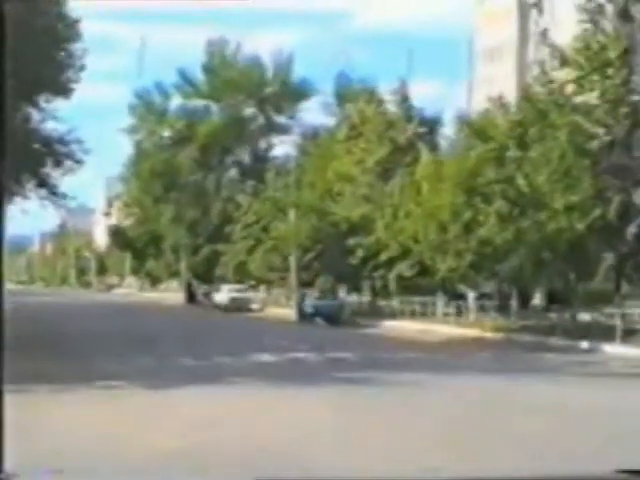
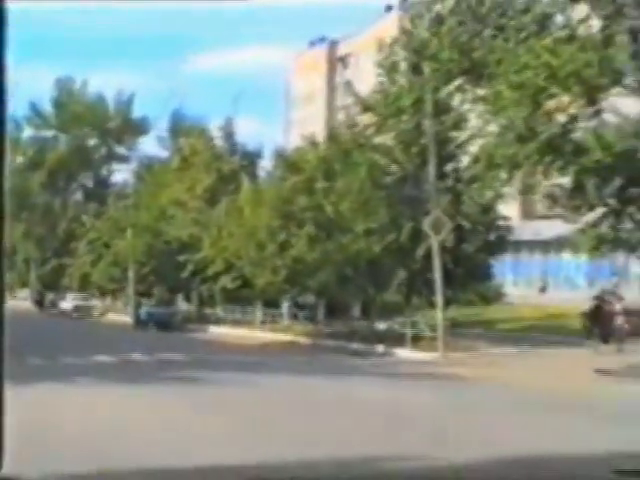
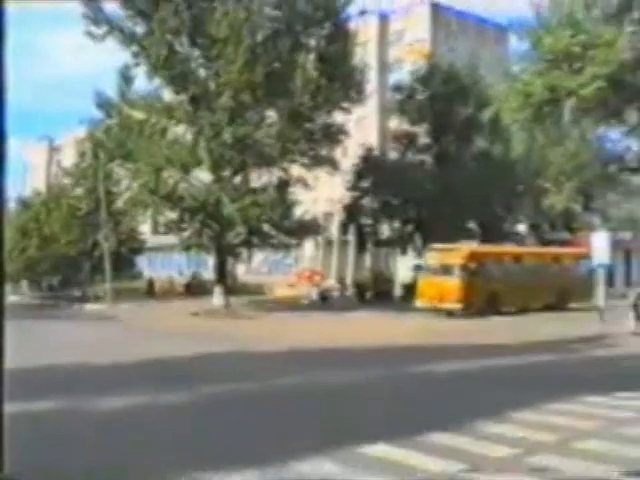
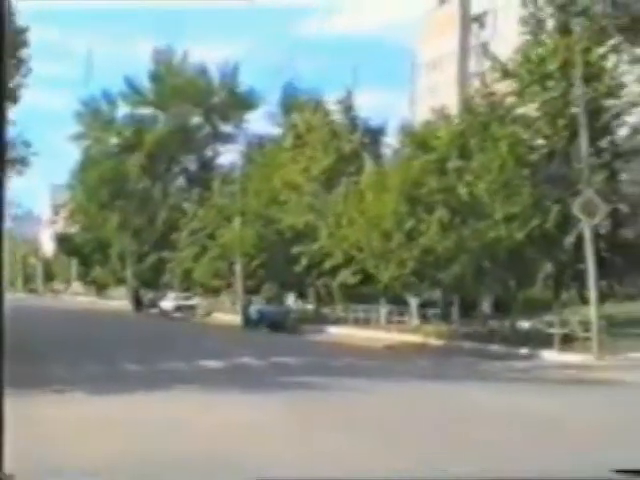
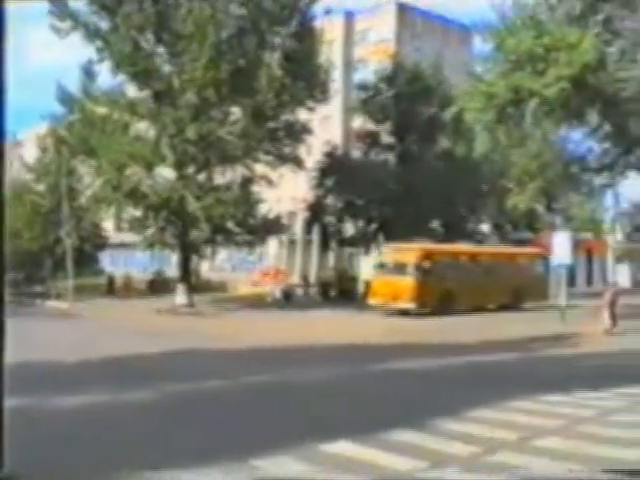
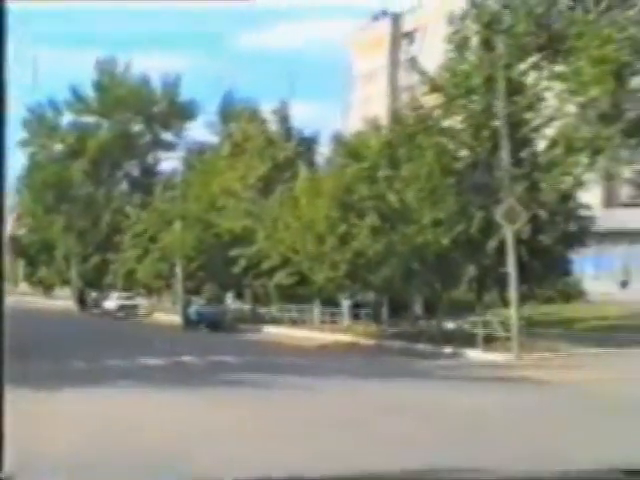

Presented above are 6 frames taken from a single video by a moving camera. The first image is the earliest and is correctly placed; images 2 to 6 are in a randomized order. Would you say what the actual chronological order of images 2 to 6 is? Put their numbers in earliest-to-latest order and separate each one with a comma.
4, 6, 2, 3, 5
